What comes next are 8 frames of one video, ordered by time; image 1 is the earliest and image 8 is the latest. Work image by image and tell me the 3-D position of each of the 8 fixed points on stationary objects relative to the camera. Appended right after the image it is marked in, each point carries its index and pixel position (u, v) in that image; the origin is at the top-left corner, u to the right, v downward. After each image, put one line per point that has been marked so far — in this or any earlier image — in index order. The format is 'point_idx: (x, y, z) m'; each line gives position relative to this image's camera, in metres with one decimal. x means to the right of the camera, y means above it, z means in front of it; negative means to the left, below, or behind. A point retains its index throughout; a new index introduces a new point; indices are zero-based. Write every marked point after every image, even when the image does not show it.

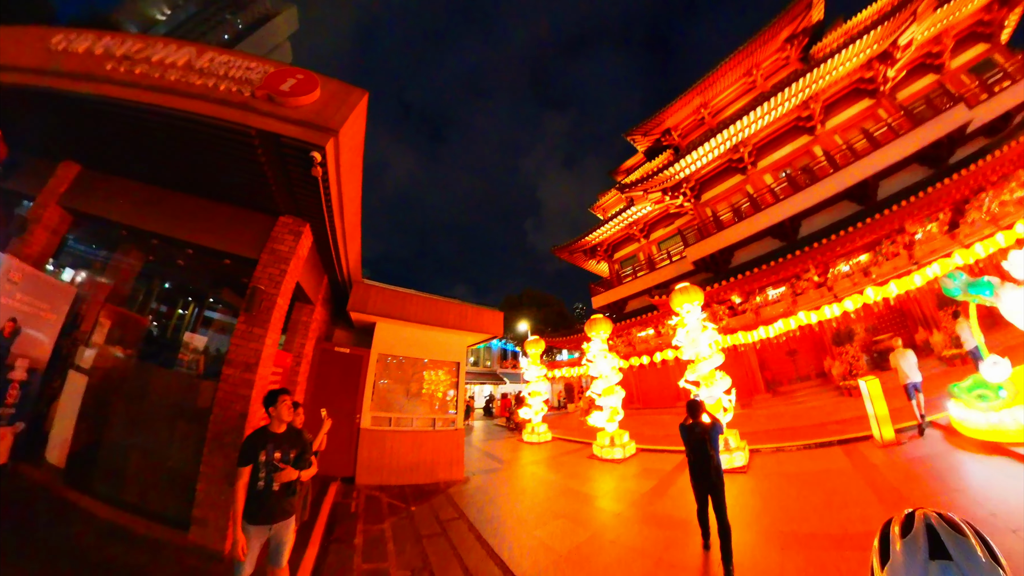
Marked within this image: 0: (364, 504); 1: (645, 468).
0: (-1.5, -2.1, +3.9) m
1: (+1.6, -2.3, +5.0) m
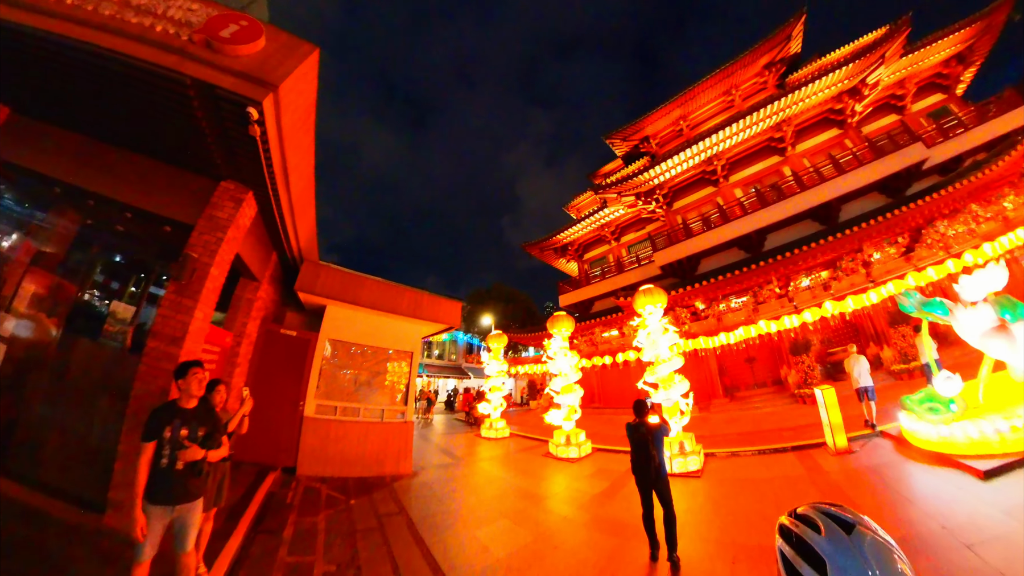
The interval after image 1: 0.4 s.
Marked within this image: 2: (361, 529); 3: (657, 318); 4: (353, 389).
0: (-1.9, -1.9, +3.7) m
1: (+1.0, -2.2, +4.9) m
2: (-1.1, -1.8, +2.9) m
3: (+2.1, -0.4, +6.0) m
4: (-1.9, -1.2, +4.8) m
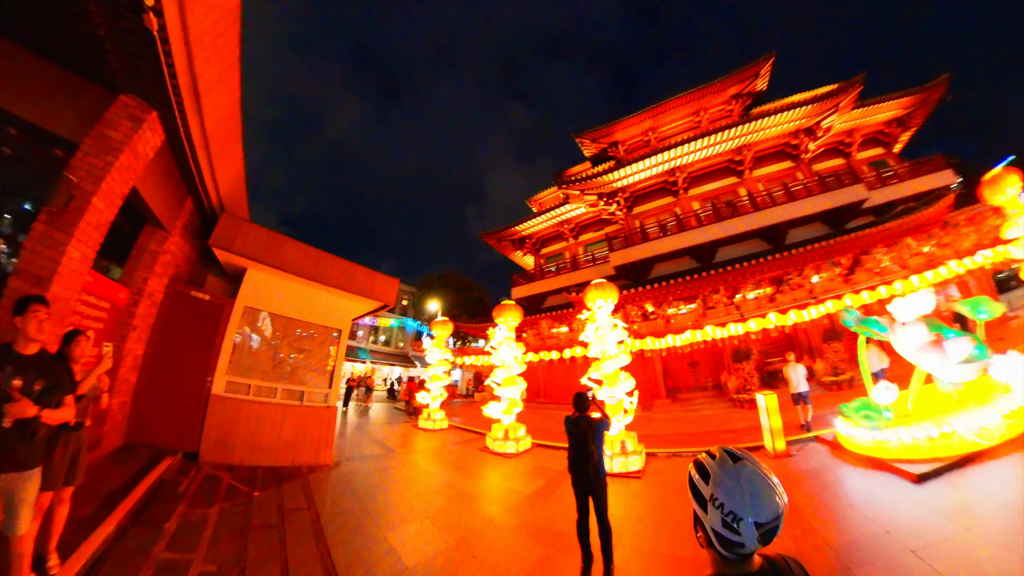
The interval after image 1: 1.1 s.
0: (-2.5, -1.6, +3.2) m
1: (+0.3, -2.1, +4.8) m
2: (-1.6, -1.5, +2.6) m
3: (+1.4, -0.3, +5.9) m
4: (-2.6, -0.8, +4.3) m
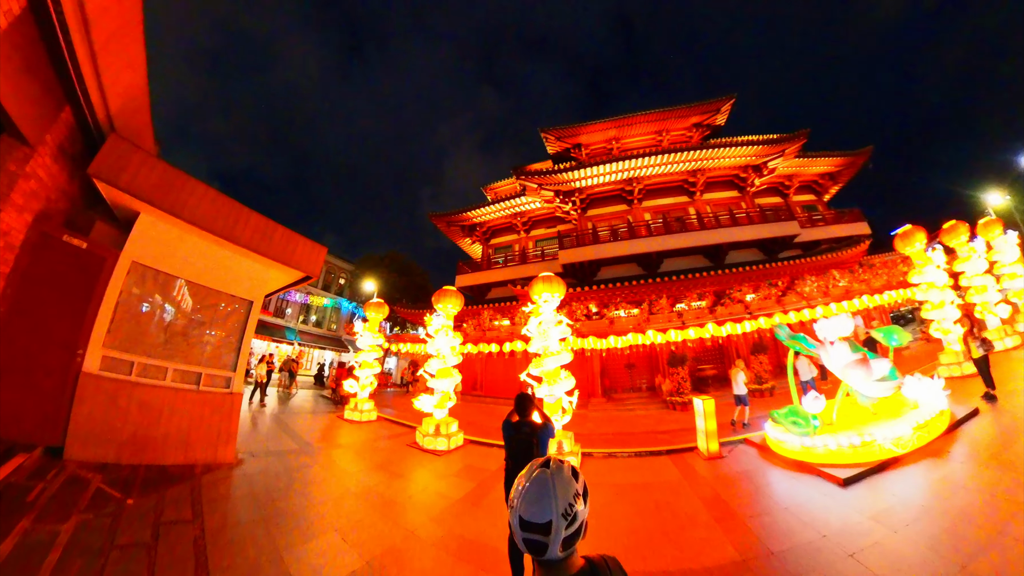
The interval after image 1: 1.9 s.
0: (-3.0, -1.3, +2.7) m
1: (-0.5, -2.0, +4.6) m
2: (-2.0, -1.4, +2.1) m
3: (+0.6, -0.3, +5.9) m
4: (-3.2, -0.6, +3.7) m
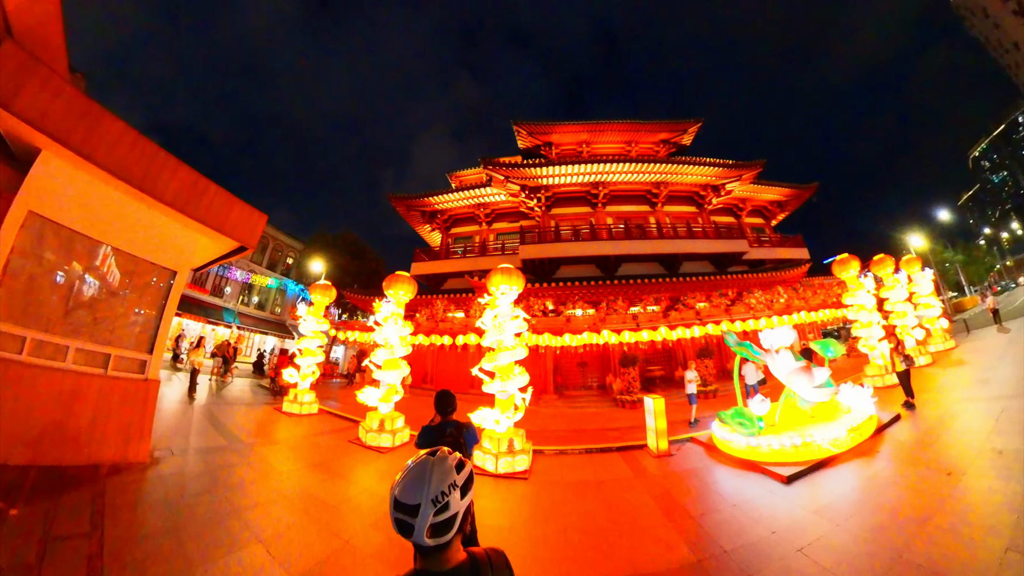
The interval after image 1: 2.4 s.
0: (-3.3, -1.1, +2.3) m
1: (-1.1, -1.9, +4.4) m
2: (-2.3, -1.3, +1.8) m
3: (0.0, -0.2, +5.8) m
4: (-3.5, -0.4, +3.3) m
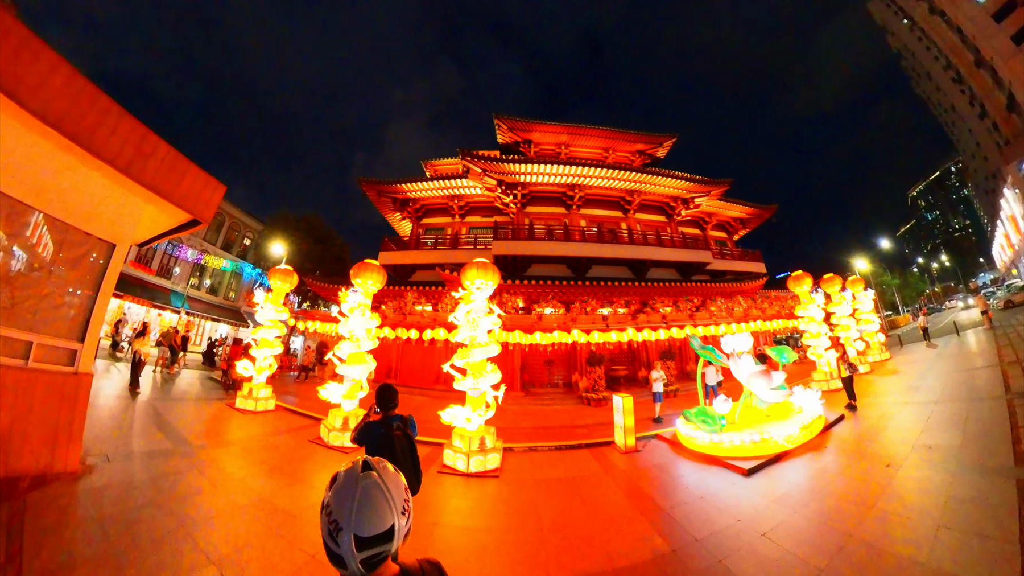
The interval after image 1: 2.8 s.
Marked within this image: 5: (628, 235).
0: (-3.4, -1.0, +1.9) m
1: (-1.4, -1.9, +4.3) m
2: (-2.3, -1.2, +1.6) m
3: (-0.4, -0.2, +5.7) m
4: (-3.6, -0.2, +2.9) m
5: (+2.6, +1.3, +9.0) m
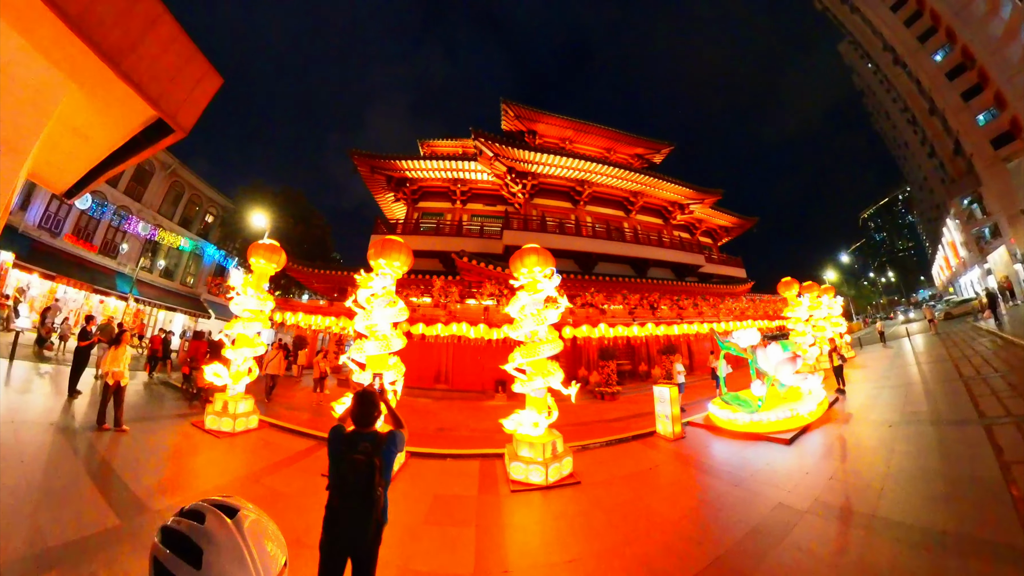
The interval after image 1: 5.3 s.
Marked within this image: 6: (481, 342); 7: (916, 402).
0: (-1.7, -0.9, +1.3) m
1: (-0.2, -1.8, +4.1) m
2: (-0.6, -1.1, +1.2) m
3: (+0.5, -0.1, +5.7) m
4: (-2.1, -0.1, +2.2) m
5: (+2.7, +1.3, +9.5) m
6: (-0.6, -1.1, +8.3) m
7: (+6.2, -1.7, +6.1) m
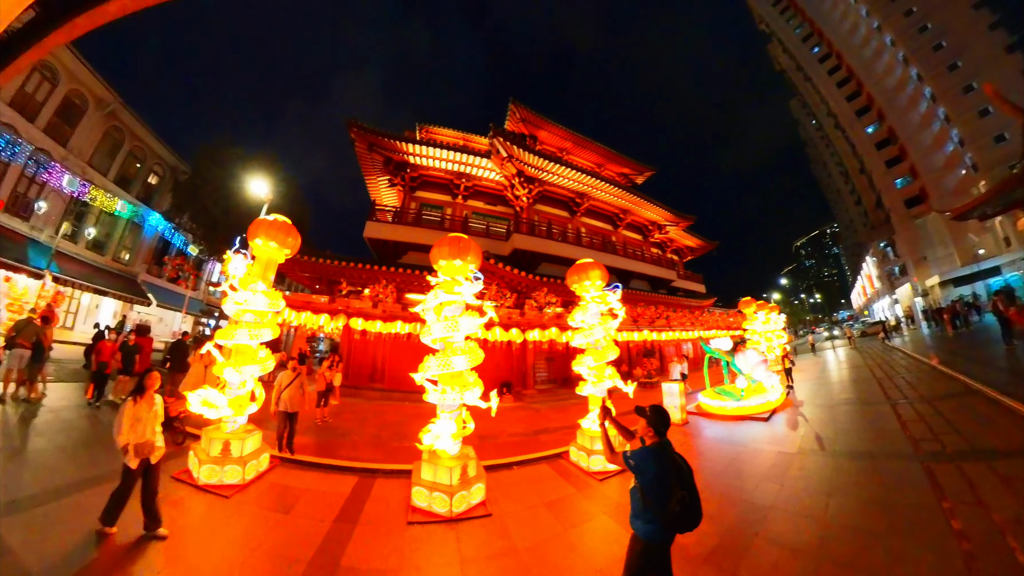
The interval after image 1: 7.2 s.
0: (+0.2, -1.0, +1.0) m
1: (+0.8, -1.9, +4.1) m
2: (+1.3, -1.2, +1.2) m
3: (+1.2, -0.2, +5.8) m
4: (-0.4, -0.1, +1.8) m
5: (+2.5, +1.1, +10.1) m
6: (-0.6, -1.1, +8.0) m
7: (+6.5, -2.2, +7.7) m
